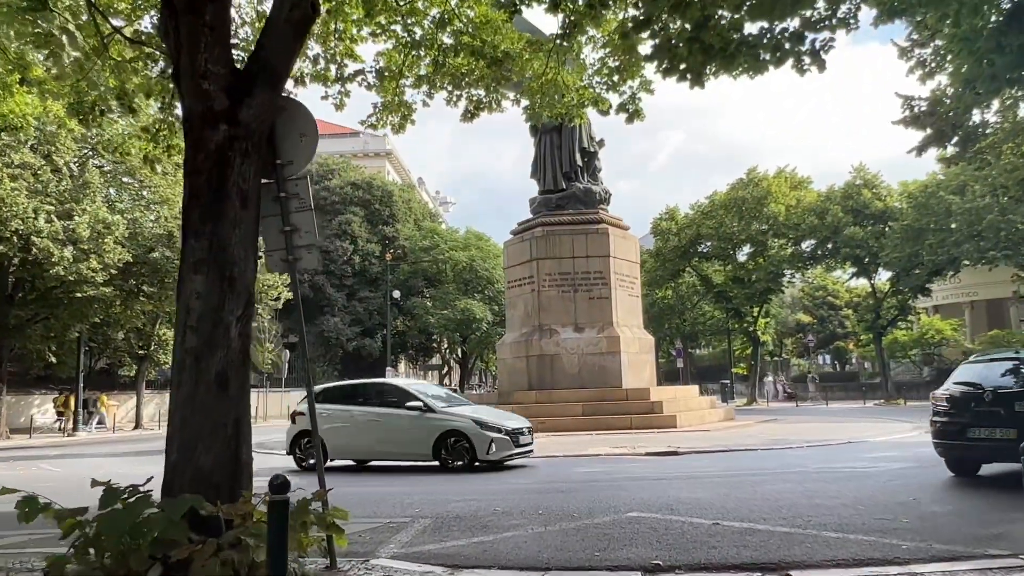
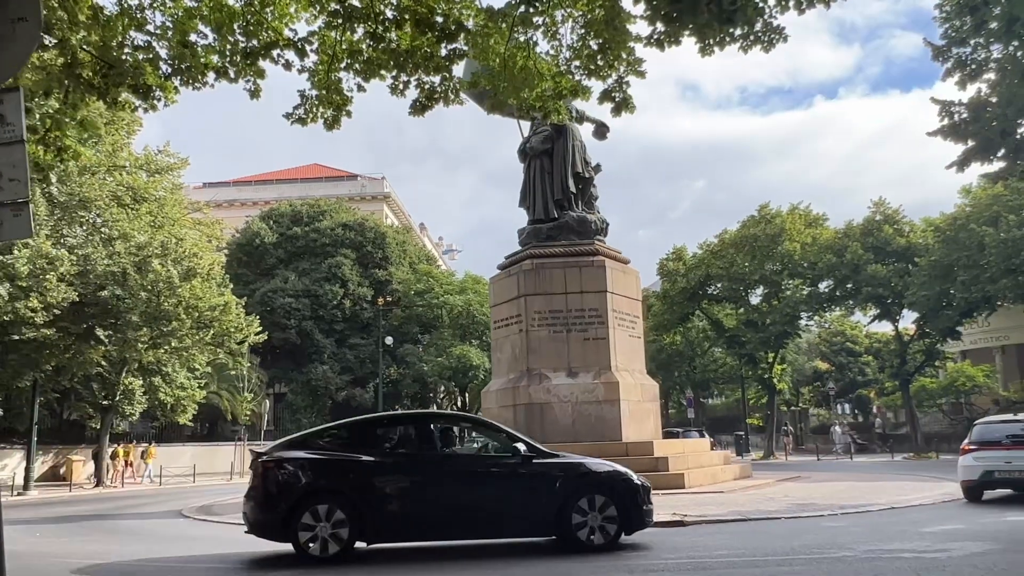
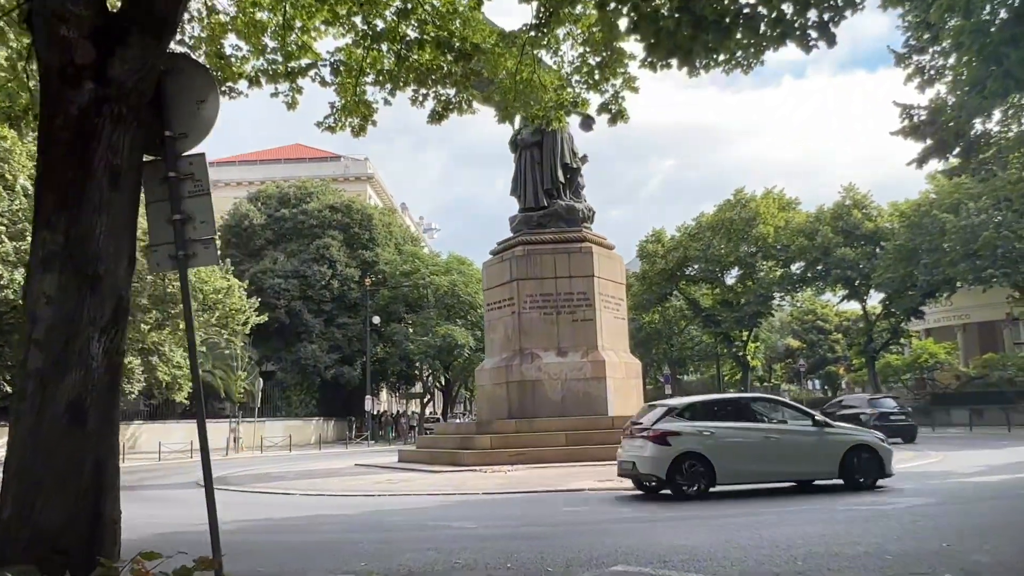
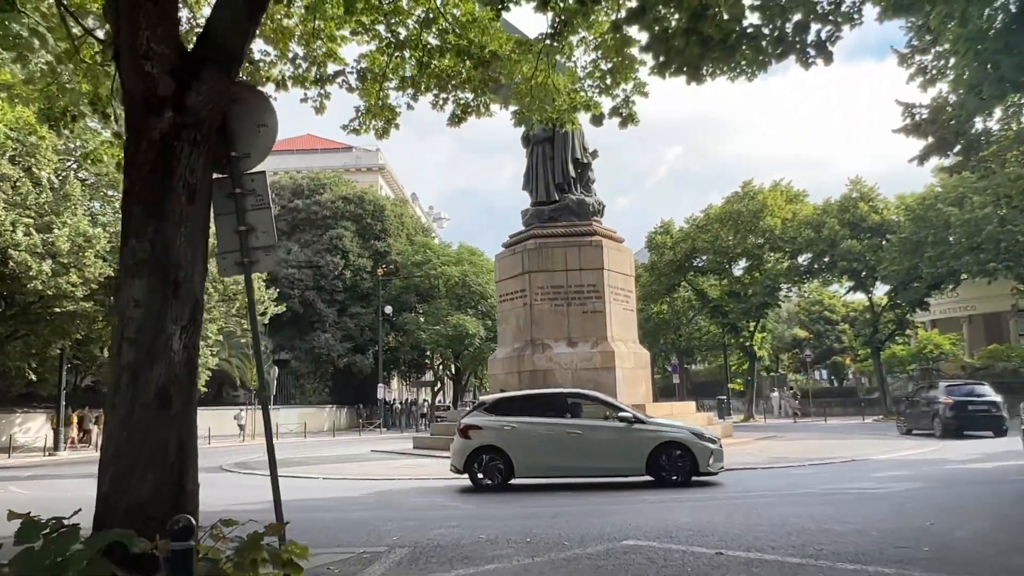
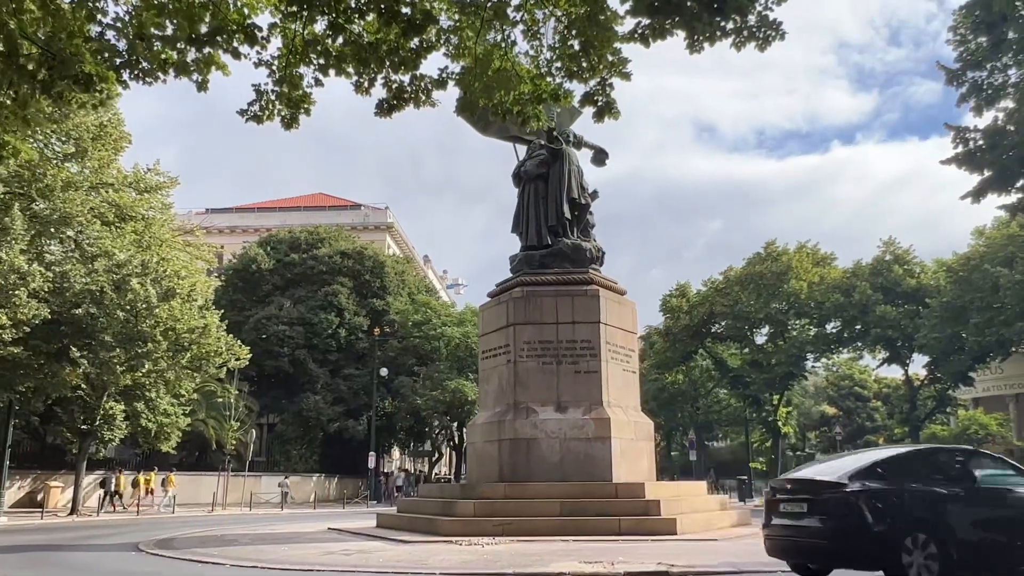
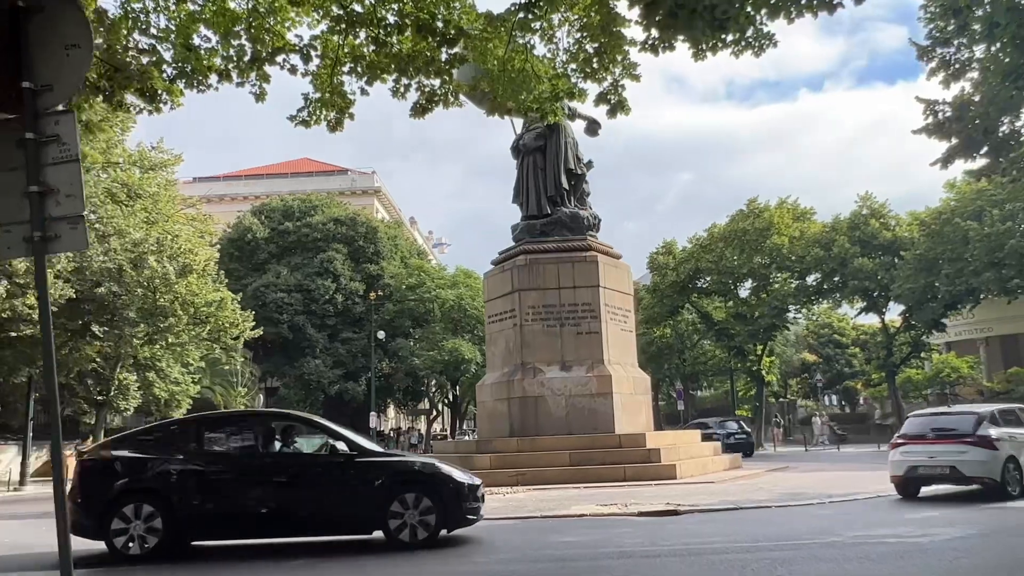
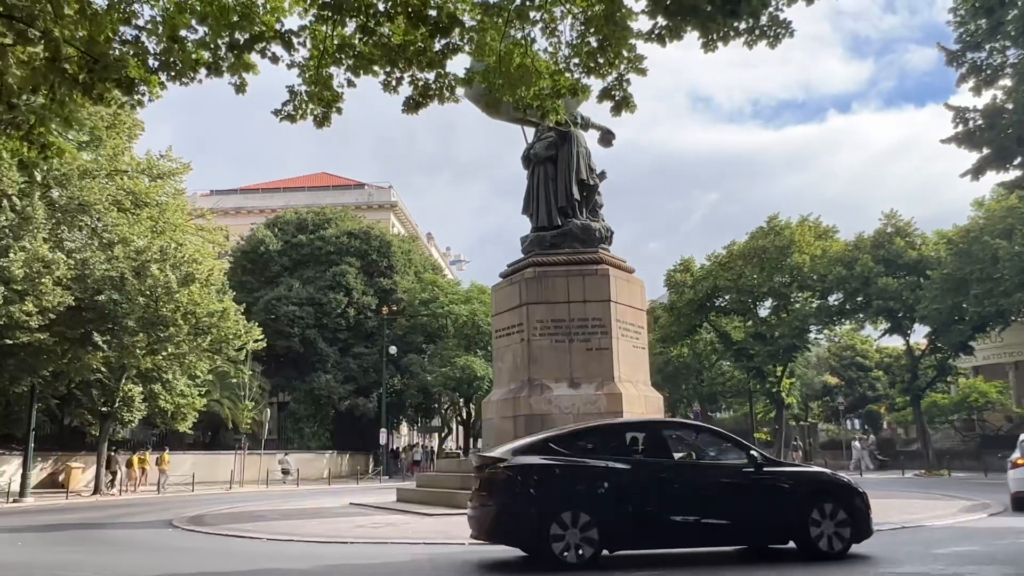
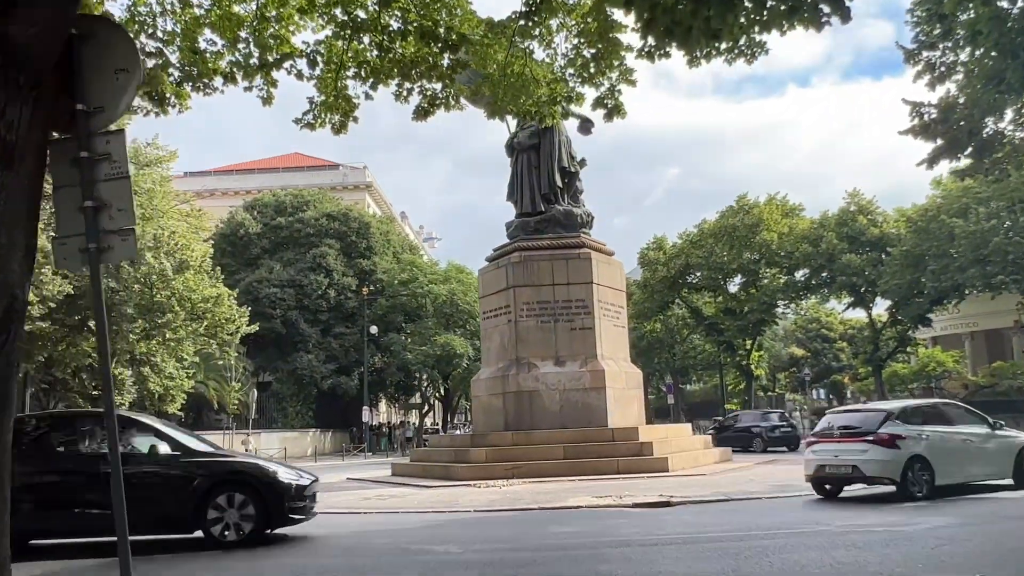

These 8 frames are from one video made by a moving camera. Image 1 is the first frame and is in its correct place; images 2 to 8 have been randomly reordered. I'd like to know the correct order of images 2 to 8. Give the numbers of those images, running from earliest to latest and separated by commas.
4, 3, 8, 6, 2, 7, 5
